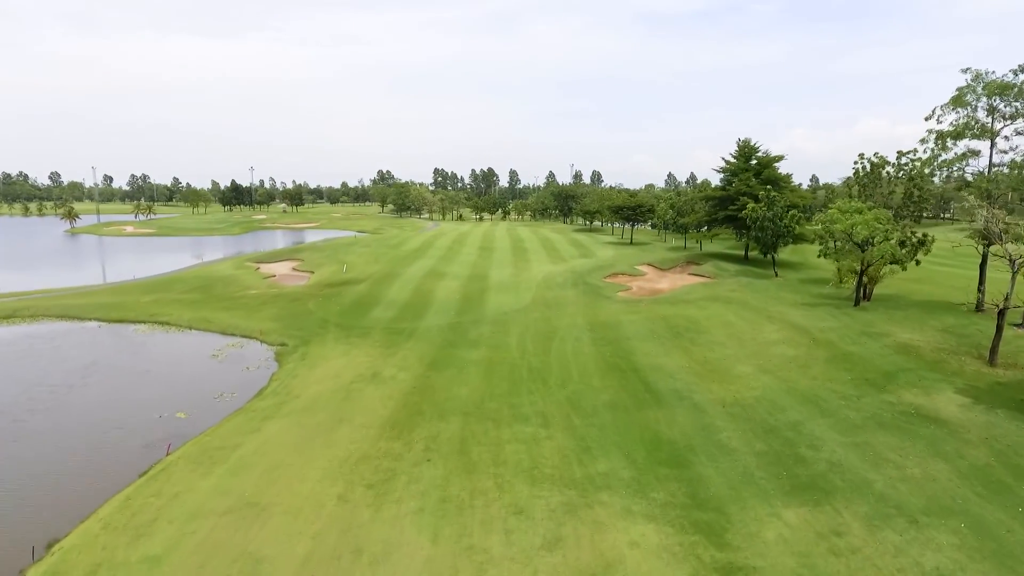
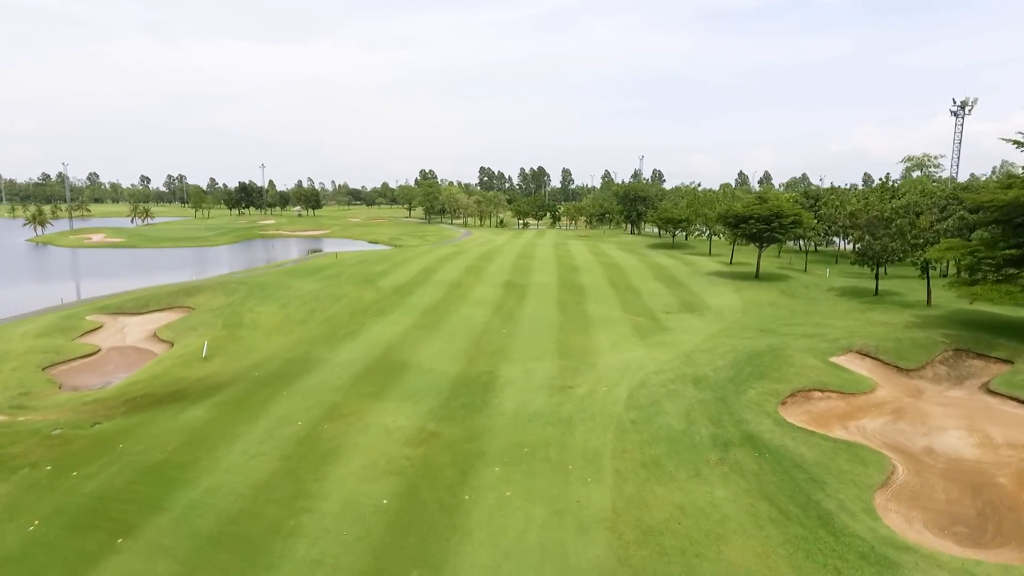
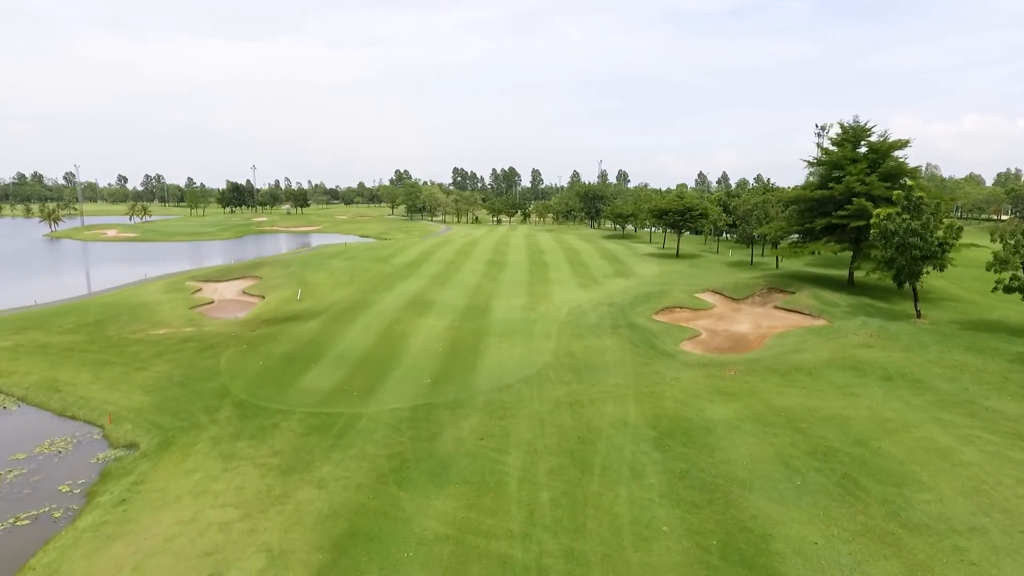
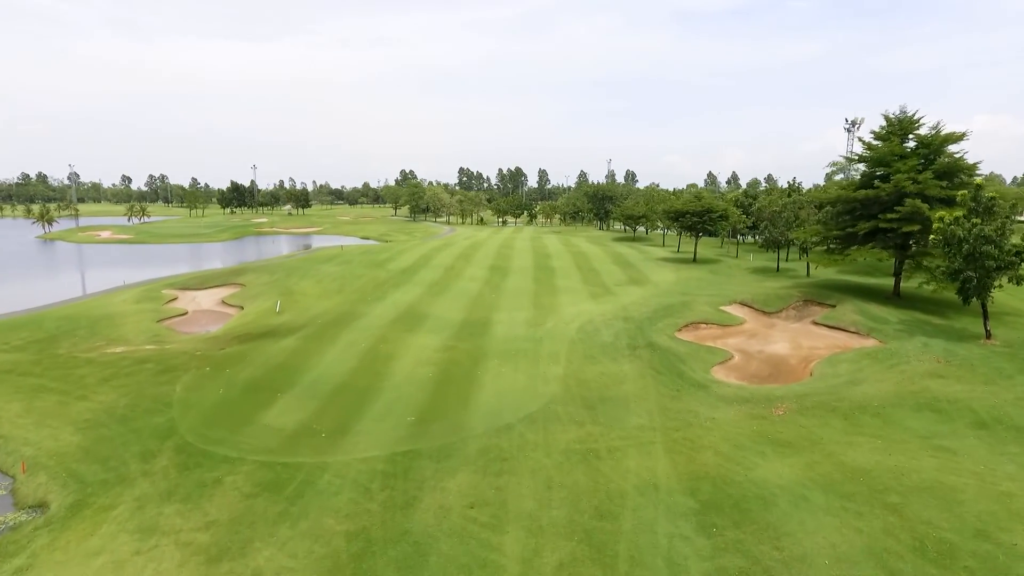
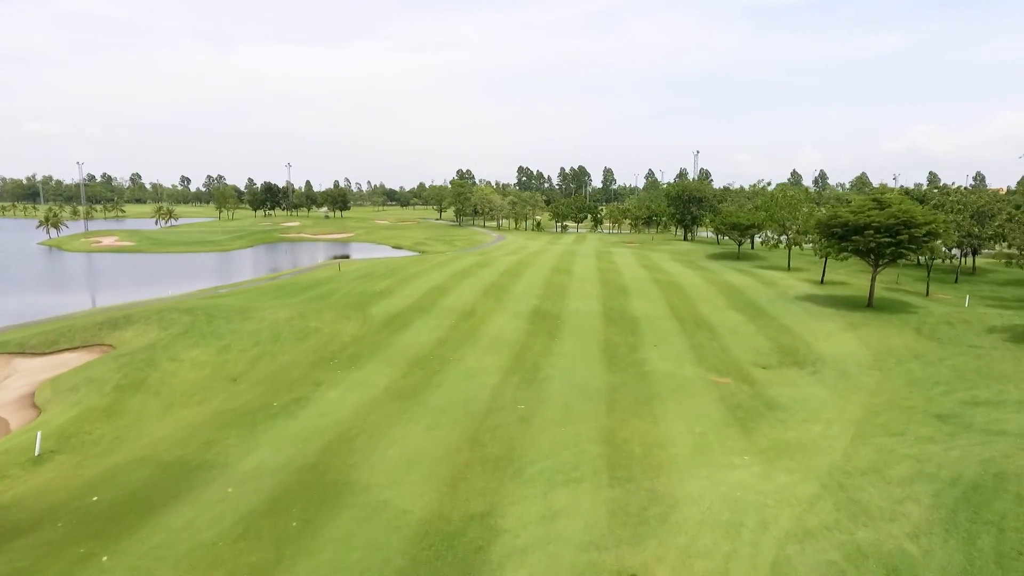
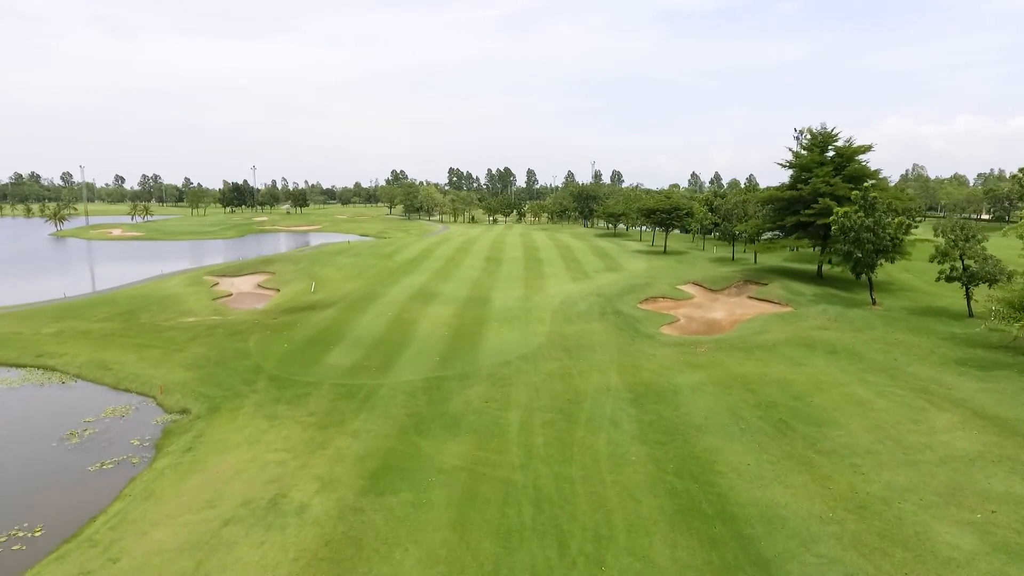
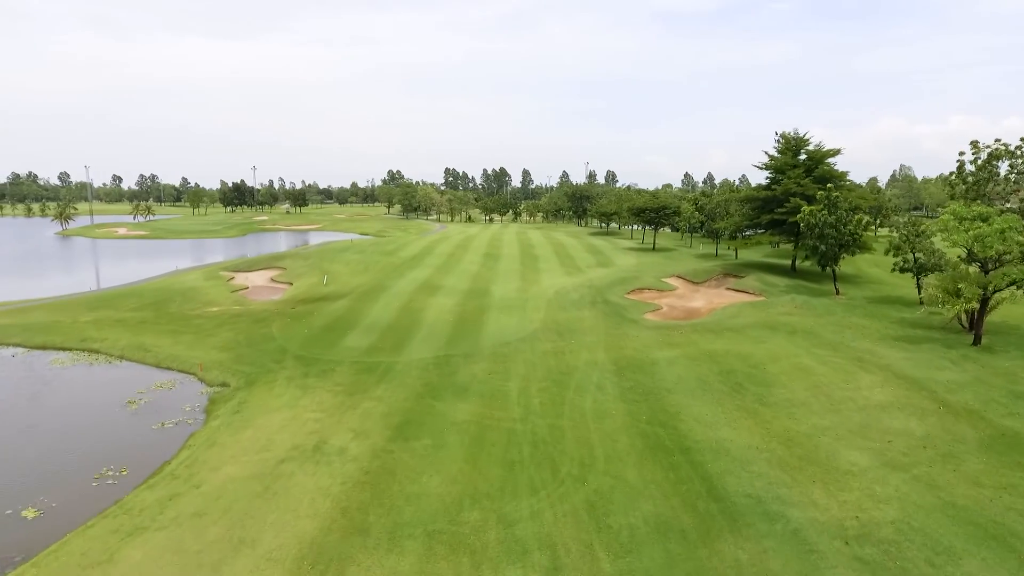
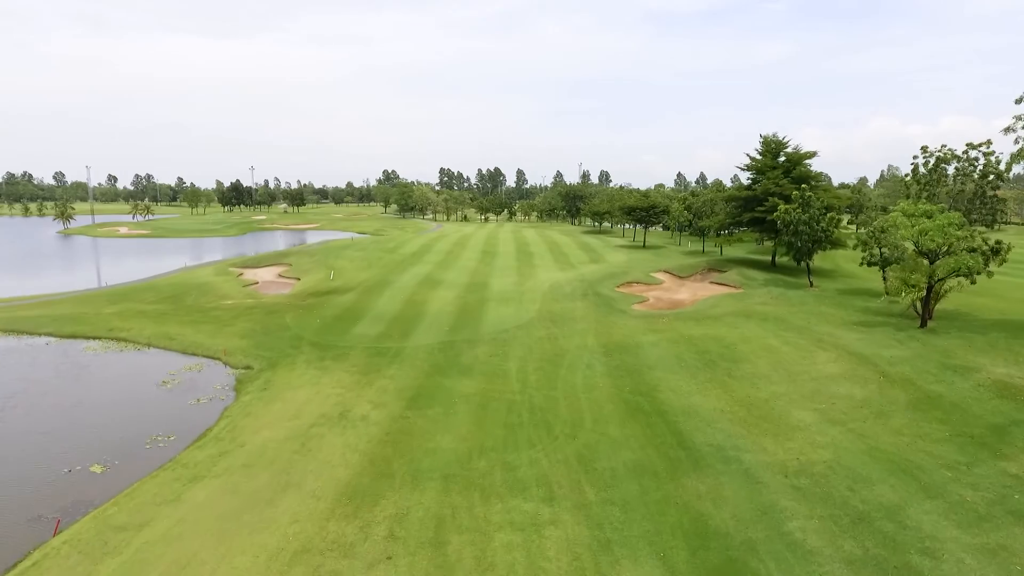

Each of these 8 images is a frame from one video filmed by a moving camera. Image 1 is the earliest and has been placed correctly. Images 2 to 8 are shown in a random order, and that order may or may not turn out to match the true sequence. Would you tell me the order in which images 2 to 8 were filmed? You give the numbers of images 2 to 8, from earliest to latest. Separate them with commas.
8, 7, 6, 3, 4, 2, 5
